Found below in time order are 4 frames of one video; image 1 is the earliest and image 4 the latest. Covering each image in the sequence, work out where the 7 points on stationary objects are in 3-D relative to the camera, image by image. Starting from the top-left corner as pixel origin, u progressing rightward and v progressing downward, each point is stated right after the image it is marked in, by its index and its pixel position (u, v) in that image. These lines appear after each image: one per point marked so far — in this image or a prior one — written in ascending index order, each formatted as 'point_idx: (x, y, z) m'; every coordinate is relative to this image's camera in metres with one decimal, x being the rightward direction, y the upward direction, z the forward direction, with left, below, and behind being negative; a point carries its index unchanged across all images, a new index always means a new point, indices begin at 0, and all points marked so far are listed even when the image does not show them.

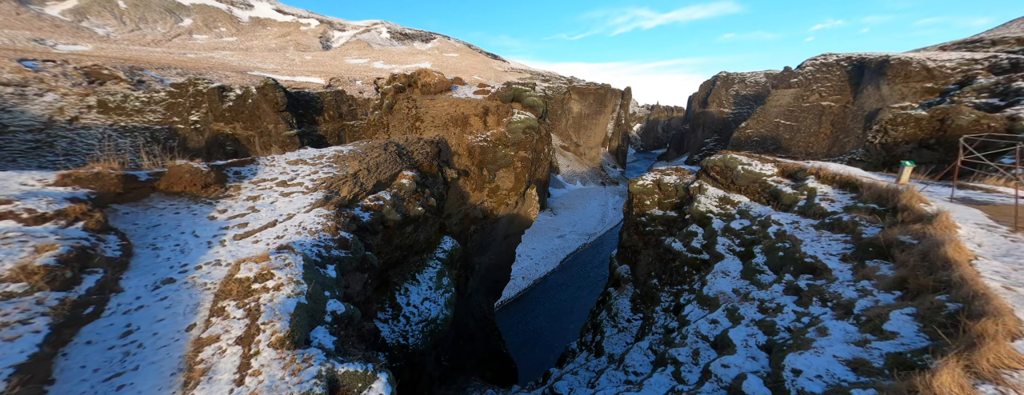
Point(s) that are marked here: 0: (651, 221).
0: (+6.6, -1.0, +13.0) m
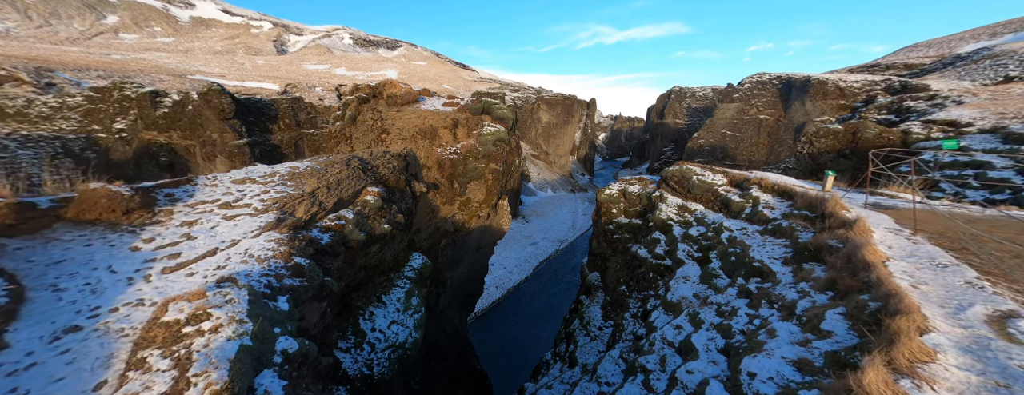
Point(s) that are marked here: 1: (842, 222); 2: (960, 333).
0: (+5.3, -1.4, +13.5) m
1: (+7.7, -0.6, +6.7) m
2: (+5.4, -1.7, +3.6) m
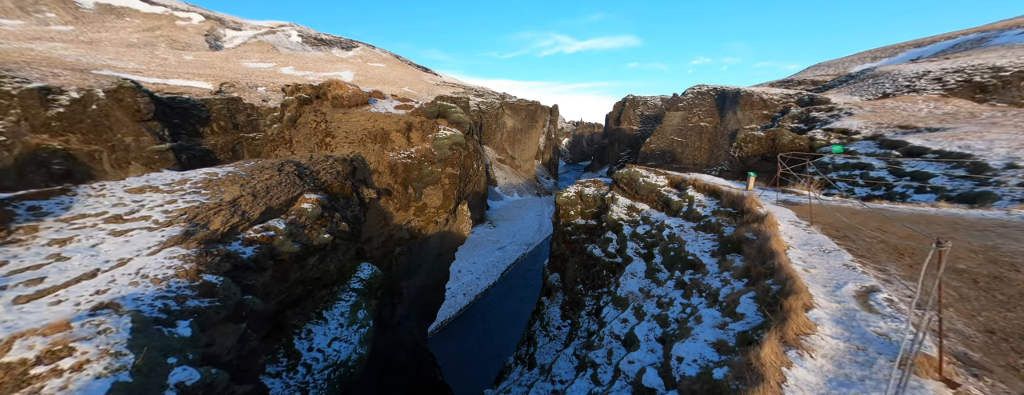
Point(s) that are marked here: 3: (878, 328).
0: (+3.3, -1.6, +14.1) m
1: (+6.5, -0.5, +7.6) m
2: (+4.7, -1.6, +4.3) m
3: (+4.7, -1.7, +3.8) m
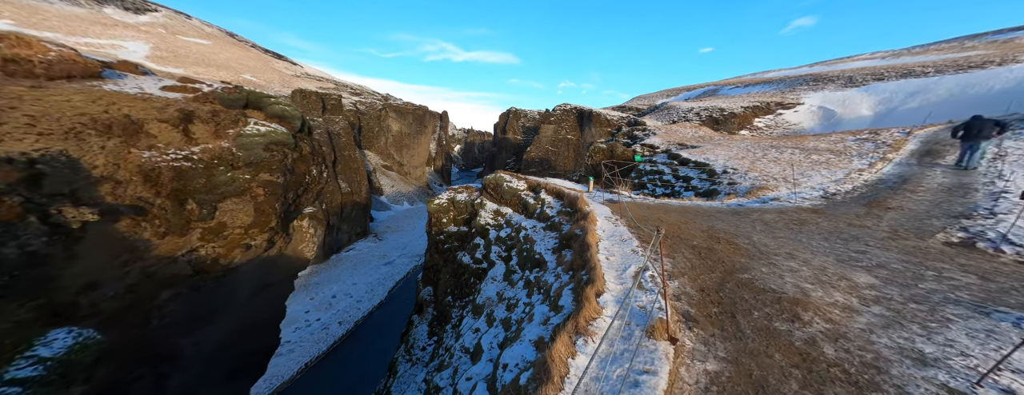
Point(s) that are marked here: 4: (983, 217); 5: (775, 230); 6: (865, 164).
0: (-3.2, -1.9, +13.6) m
1: (+2.2, -0.5, +8.9) m
2: (+1.9, -1.6, +5.1) m
3: (+2.1, -1.7, +4.6) m
4: (+17.0, -0.7, +10.4) m
5: (+8.9, -1.1, +9.8) m
6: (+21.9, +2.1, +18.0) m
